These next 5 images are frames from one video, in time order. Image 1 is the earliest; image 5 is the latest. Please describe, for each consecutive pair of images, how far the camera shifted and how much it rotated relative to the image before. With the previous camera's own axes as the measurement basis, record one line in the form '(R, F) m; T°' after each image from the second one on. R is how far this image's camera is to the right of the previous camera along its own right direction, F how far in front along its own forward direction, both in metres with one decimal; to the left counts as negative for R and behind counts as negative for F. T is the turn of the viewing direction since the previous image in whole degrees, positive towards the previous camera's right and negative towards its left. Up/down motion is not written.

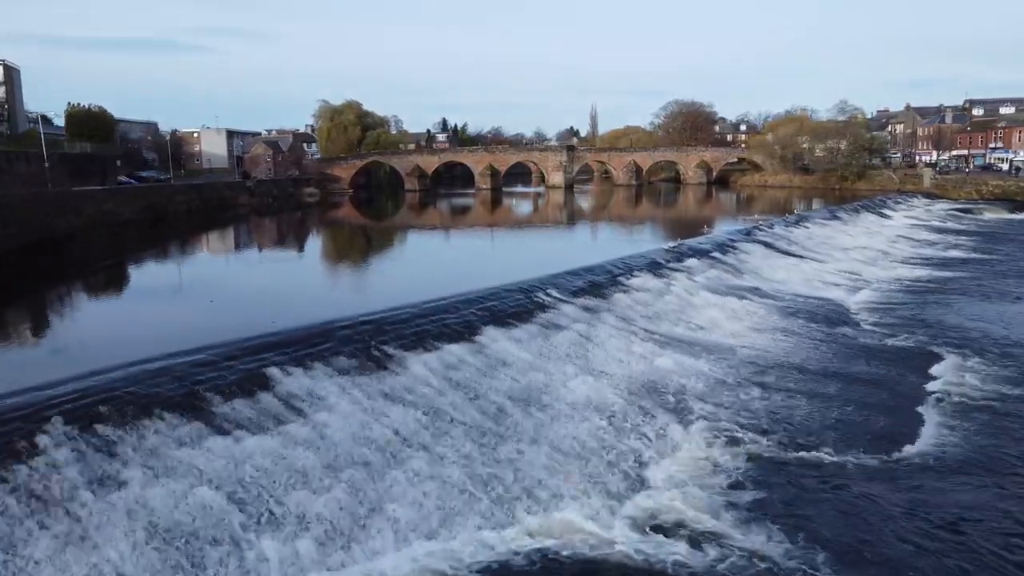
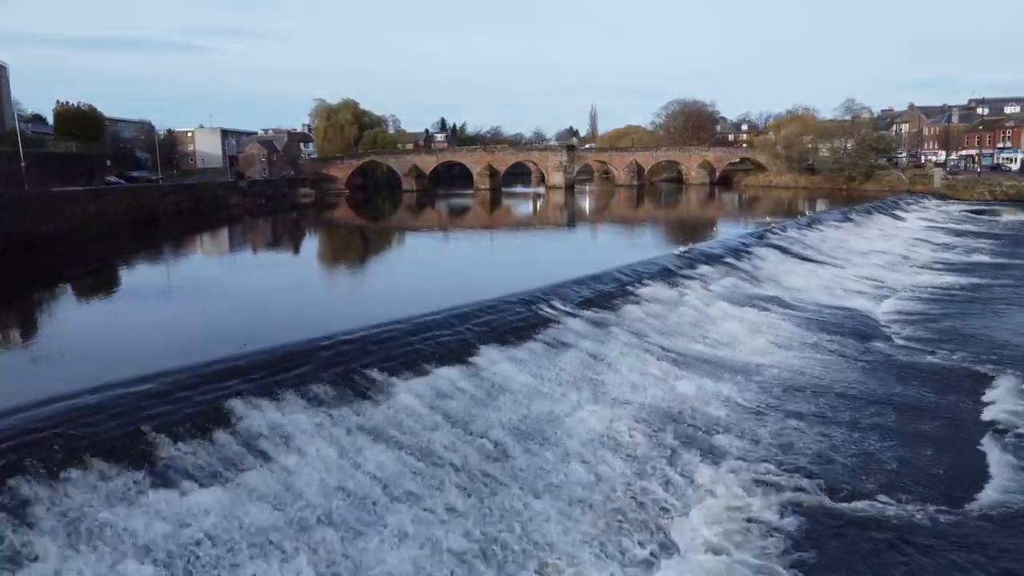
(0.0, +1.3) m; 0°
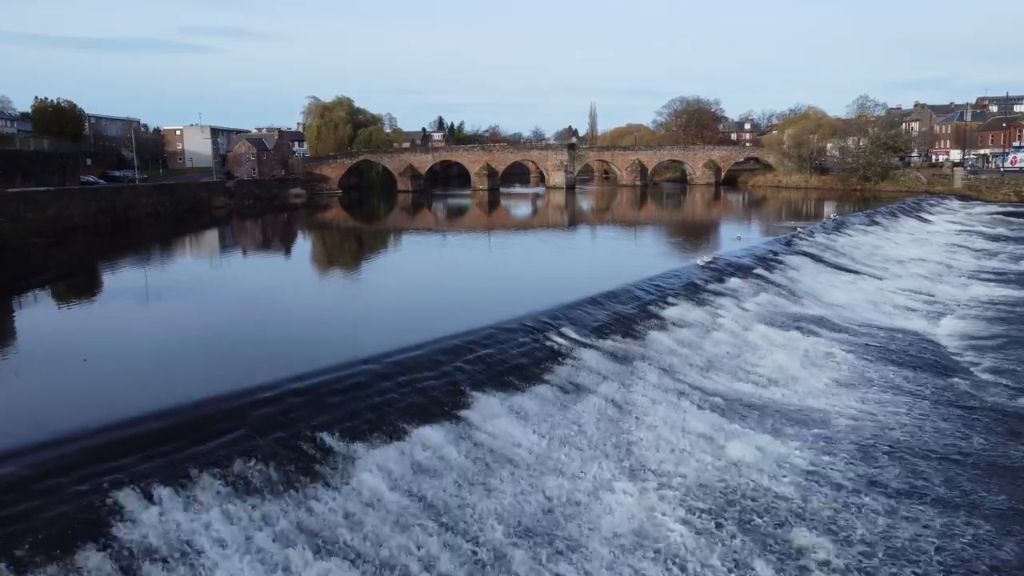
(0.0, +2.4) m; 0°
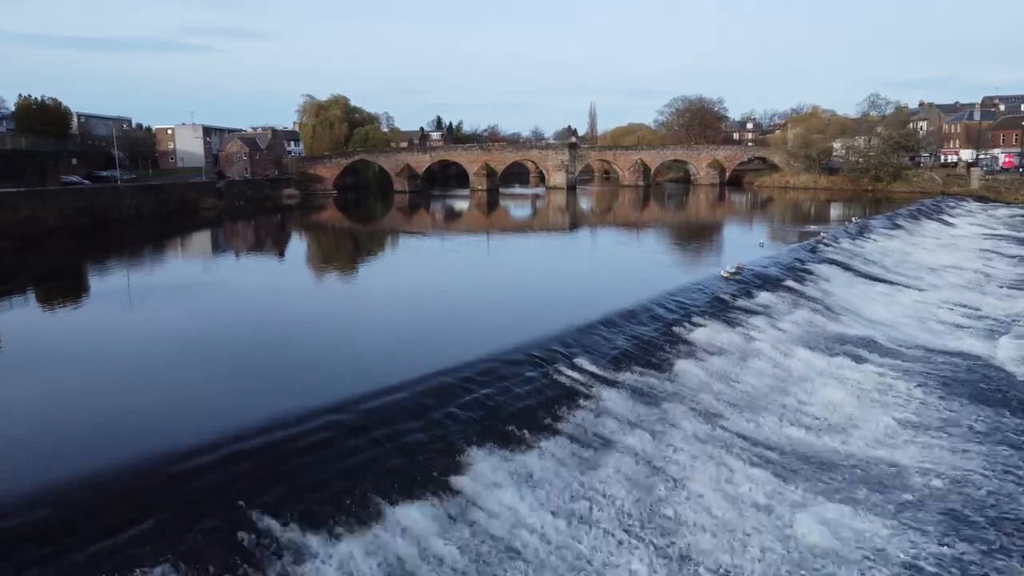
(0.0, +1.7) m; 0°
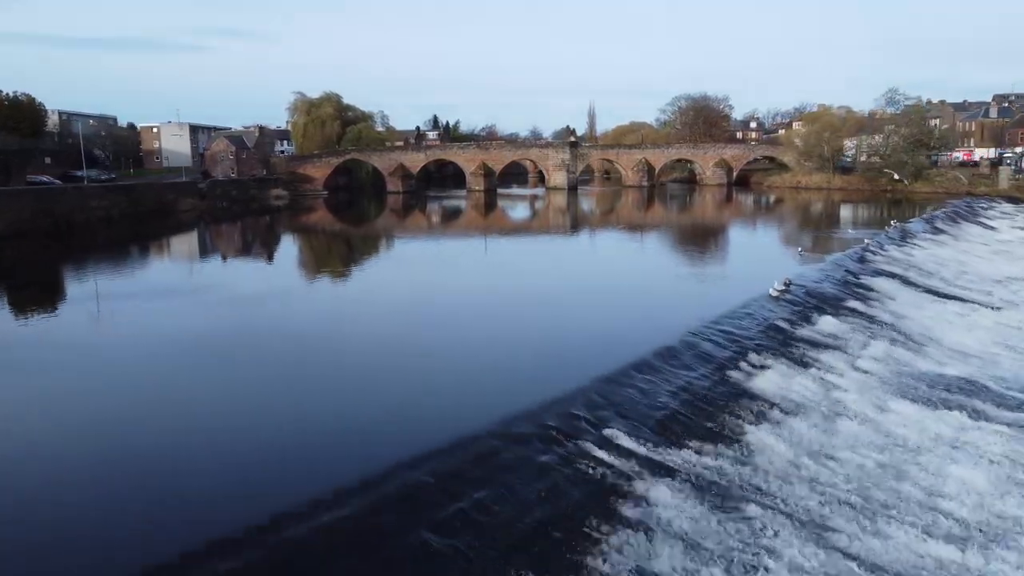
(0.0, +2.8) m; 0°
